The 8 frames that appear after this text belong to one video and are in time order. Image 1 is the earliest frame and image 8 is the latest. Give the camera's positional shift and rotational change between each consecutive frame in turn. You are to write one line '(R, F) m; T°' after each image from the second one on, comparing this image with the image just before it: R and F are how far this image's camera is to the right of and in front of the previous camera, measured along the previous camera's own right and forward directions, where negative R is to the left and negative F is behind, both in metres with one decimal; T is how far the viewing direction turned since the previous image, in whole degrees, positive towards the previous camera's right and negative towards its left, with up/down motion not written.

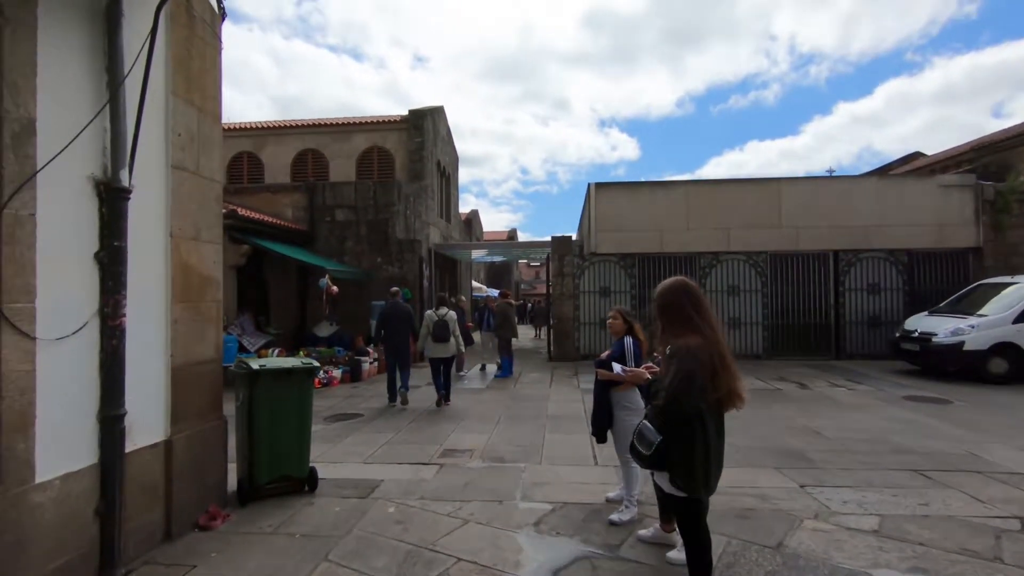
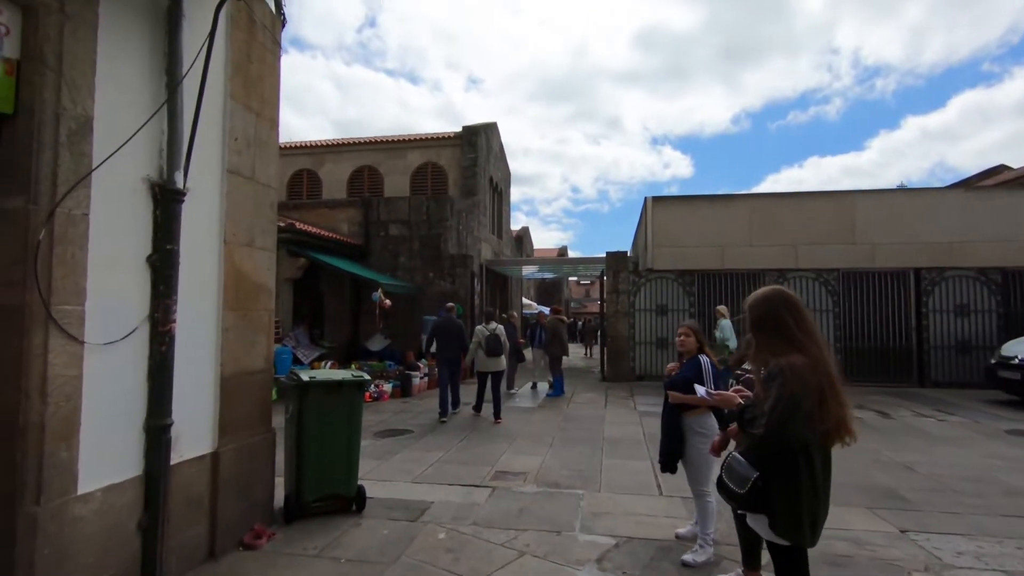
(-0.1, +0.3) m; -5°
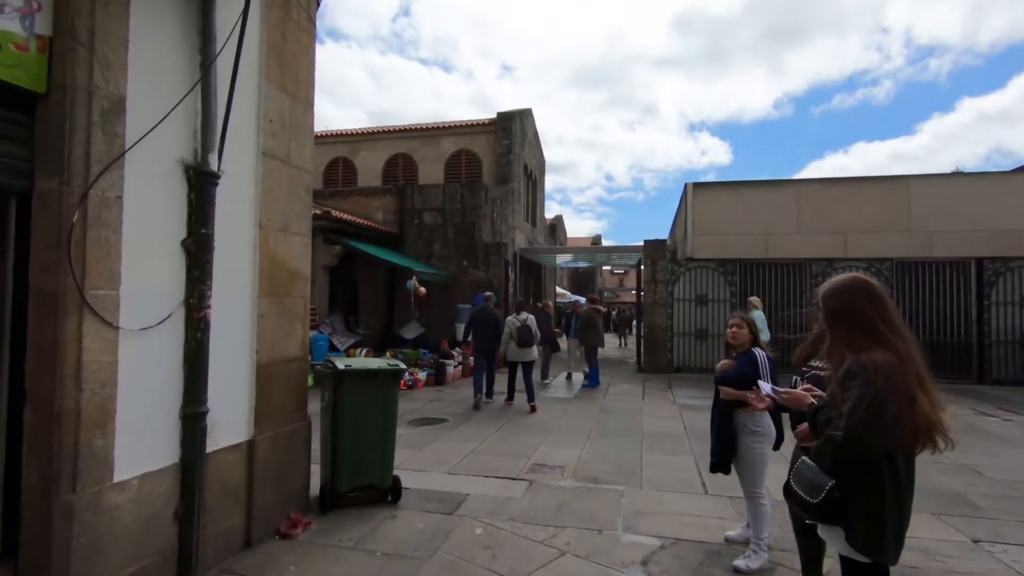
(-0.1, +0.2) m; -3°
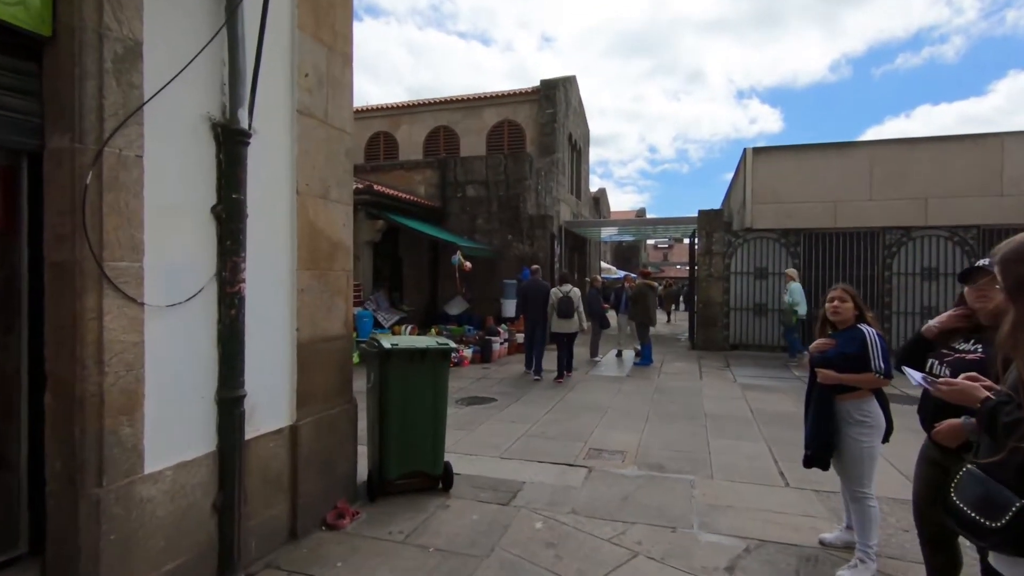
(-0.1, +0.4) m; -4°
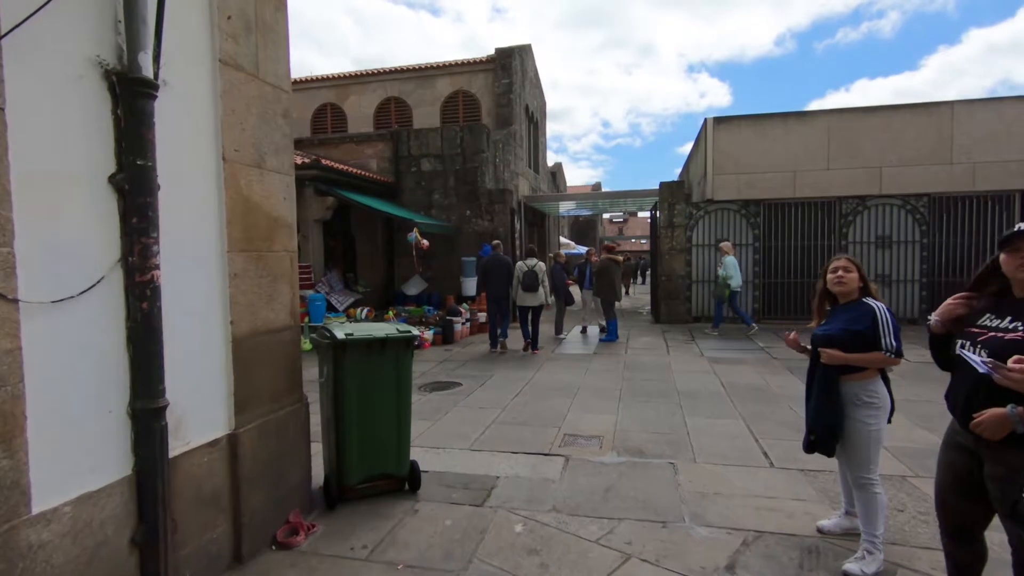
(-0.1, +0.4) m; +4°
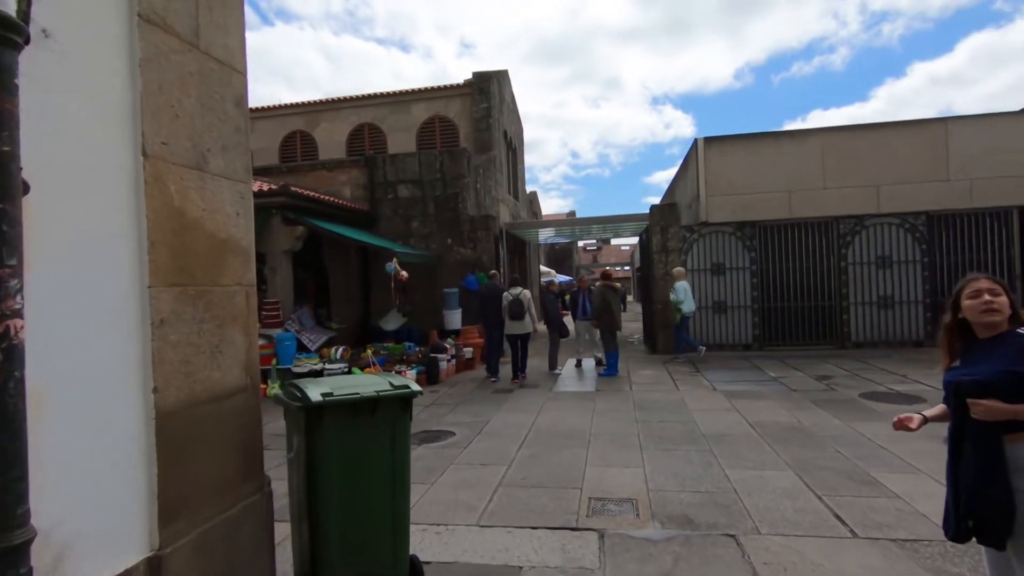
(-0.3, +0.9) m; +3°
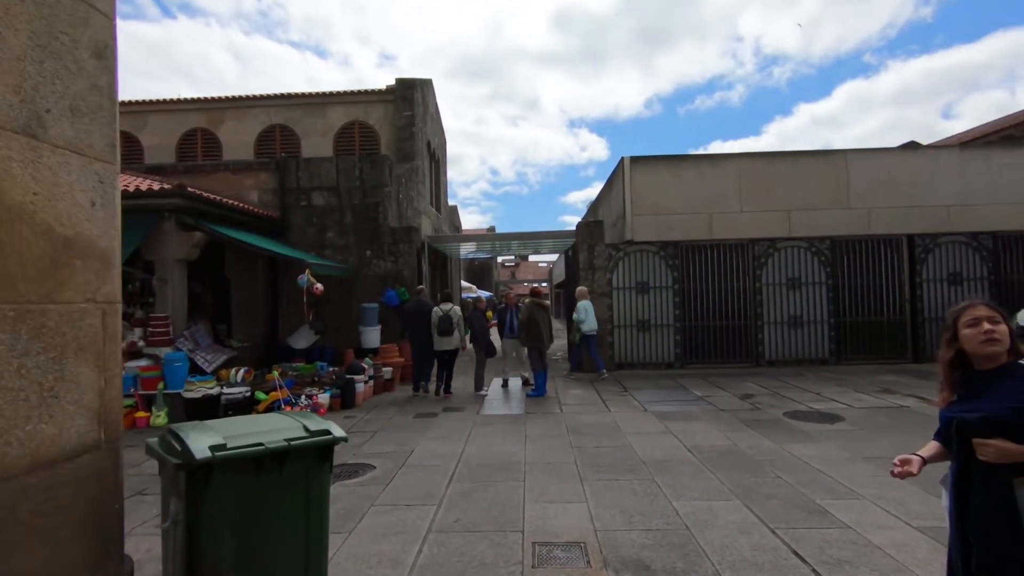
(-0.1, +0.5) m; +9°
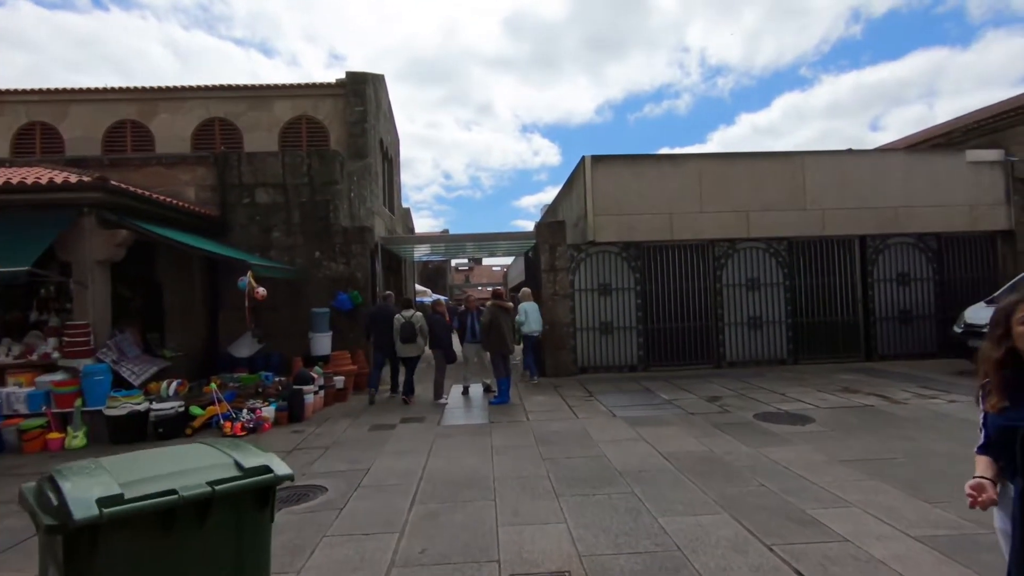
(-0.1, +0.5) m; +5°
